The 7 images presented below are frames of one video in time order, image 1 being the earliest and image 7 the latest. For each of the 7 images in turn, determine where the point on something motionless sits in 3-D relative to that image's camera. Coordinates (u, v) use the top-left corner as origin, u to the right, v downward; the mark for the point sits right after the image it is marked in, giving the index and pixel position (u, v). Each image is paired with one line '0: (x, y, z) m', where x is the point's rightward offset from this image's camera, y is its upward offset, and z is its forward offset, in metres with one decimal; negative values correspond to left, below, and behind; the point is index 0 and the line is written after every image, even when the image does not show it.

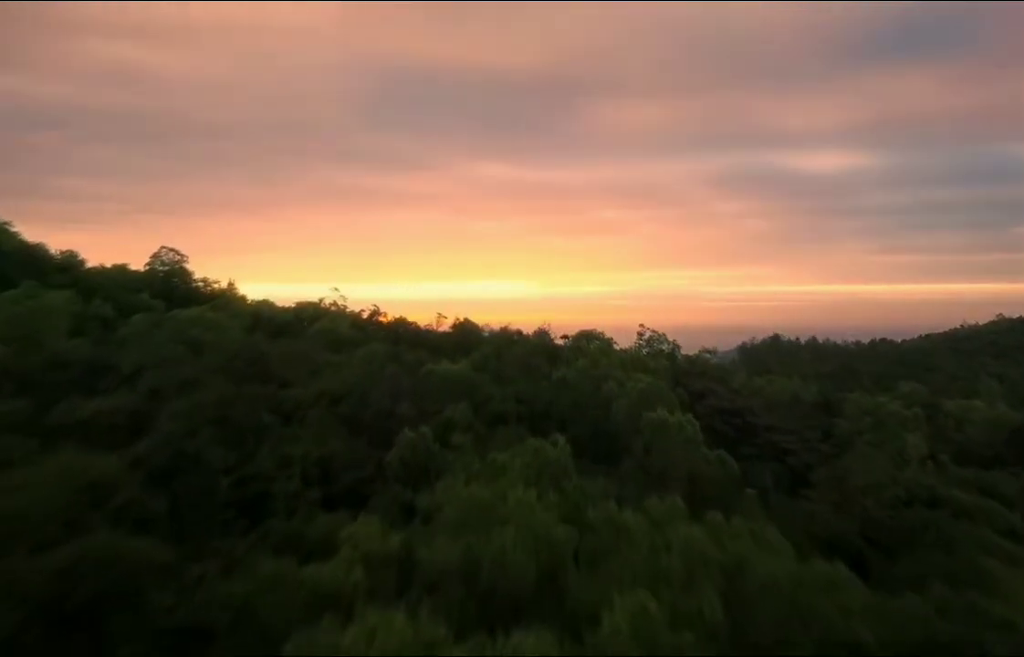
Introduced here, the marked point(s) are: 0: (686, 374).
0: (+8.8, -2.2, +17.4) m
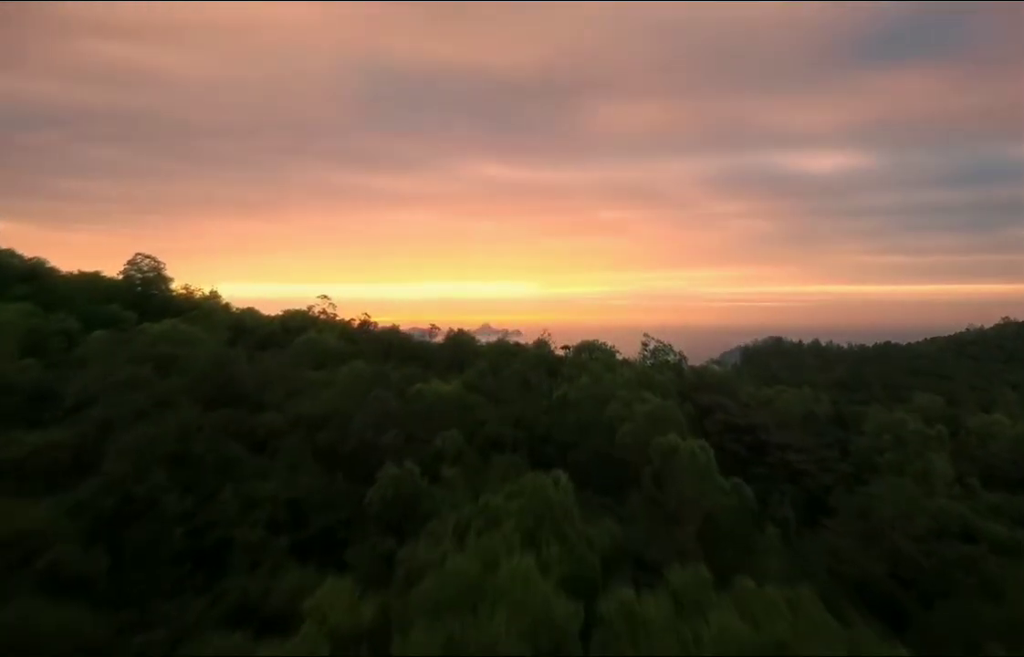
0: (+8.7, -2.7, +16.5) m
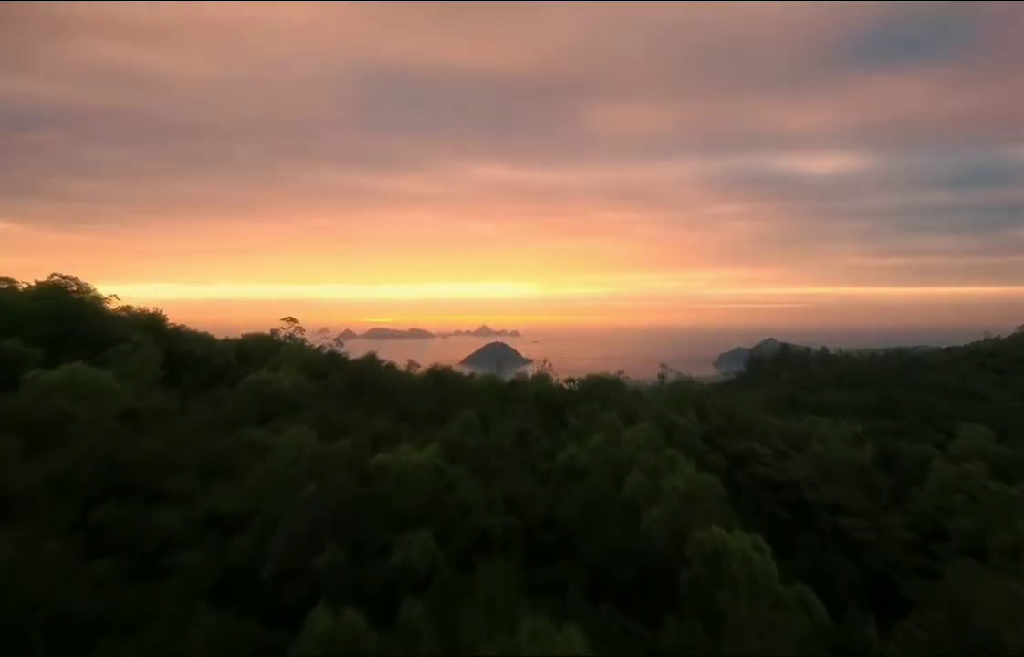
0: (+8.5, -4.0, +14.0) m
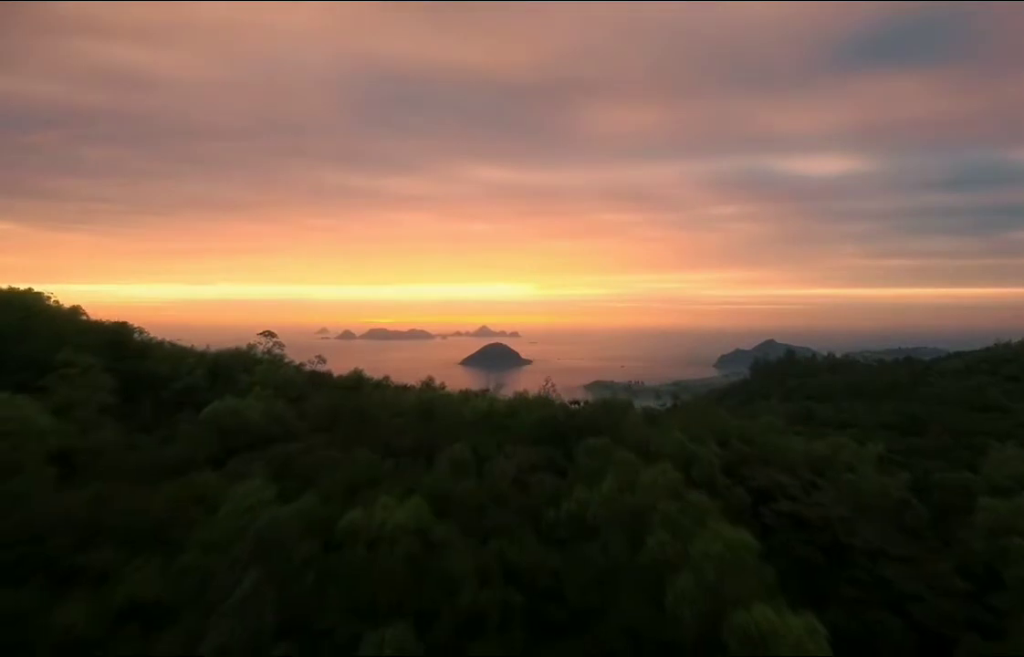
0: (+8.4, -4.7, +12.7) m
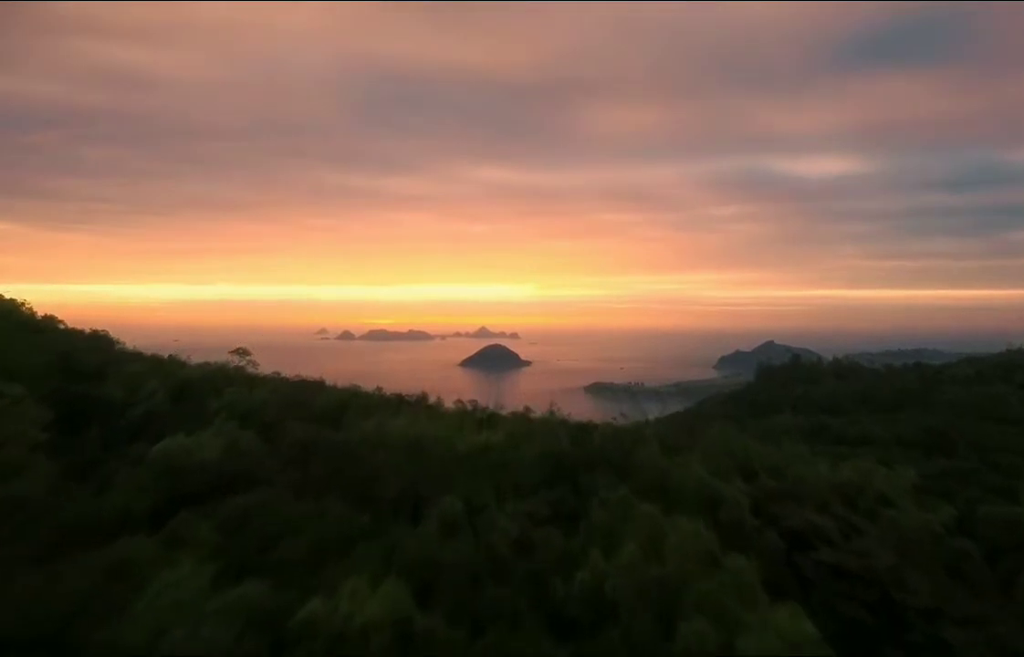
0: (+8.4, -5.3, +11.2) m
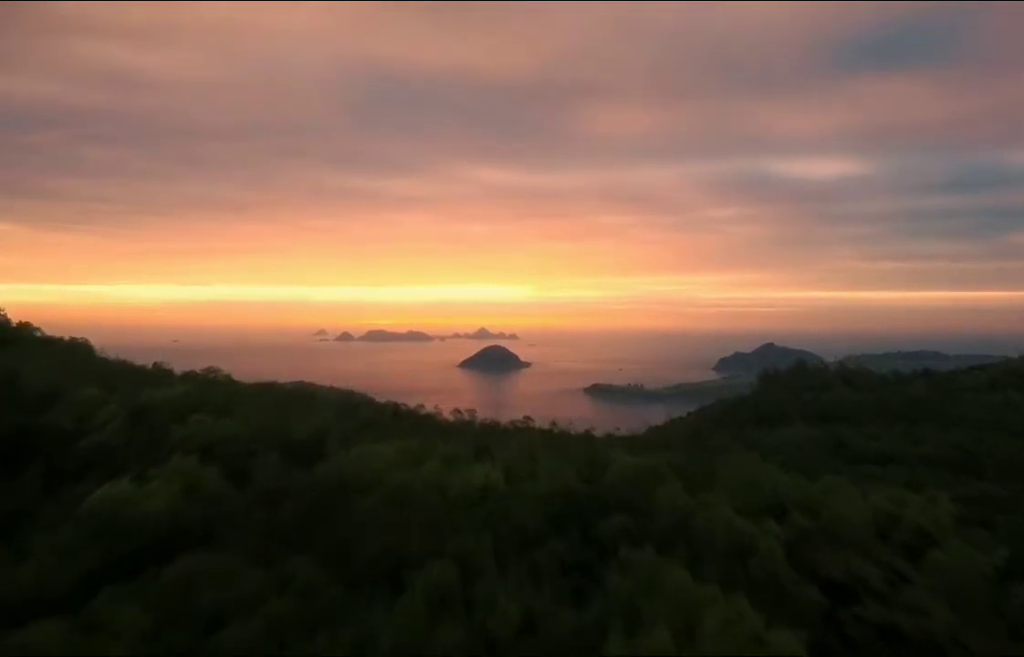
0: (+8.5, -5.9, +9.9) m
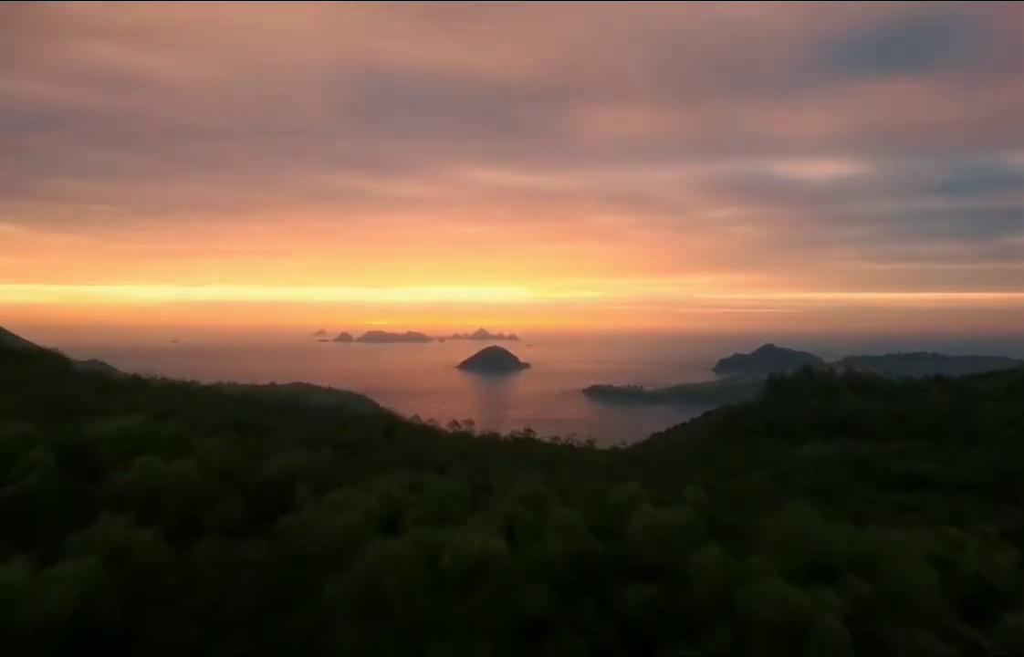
0: (+8.6, -6.6, +8.4) m
